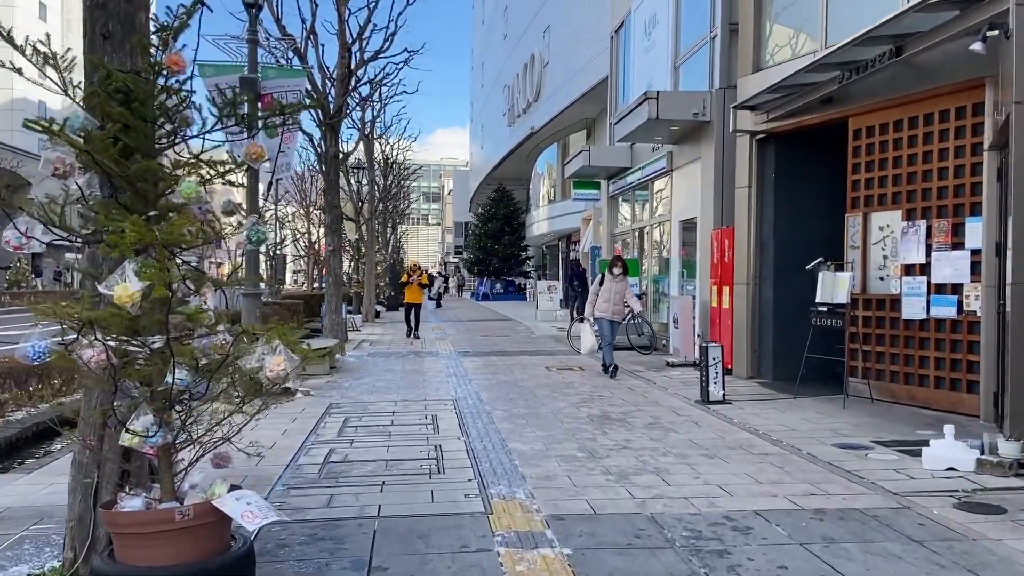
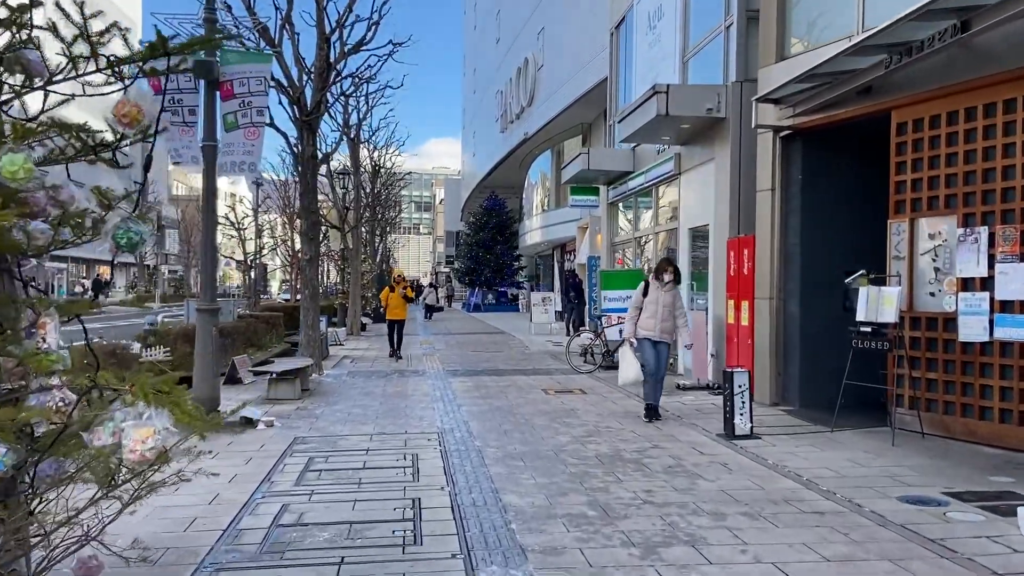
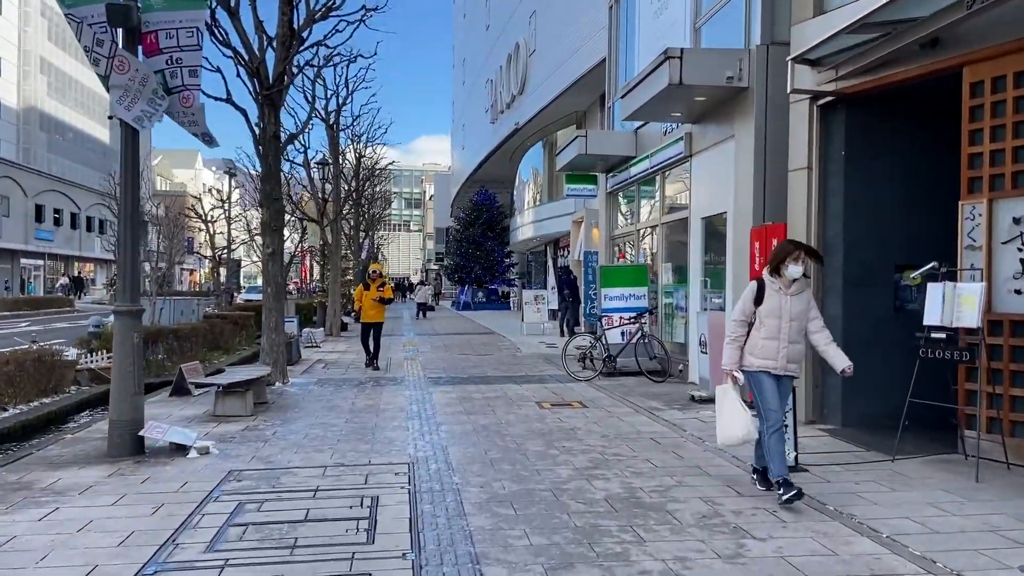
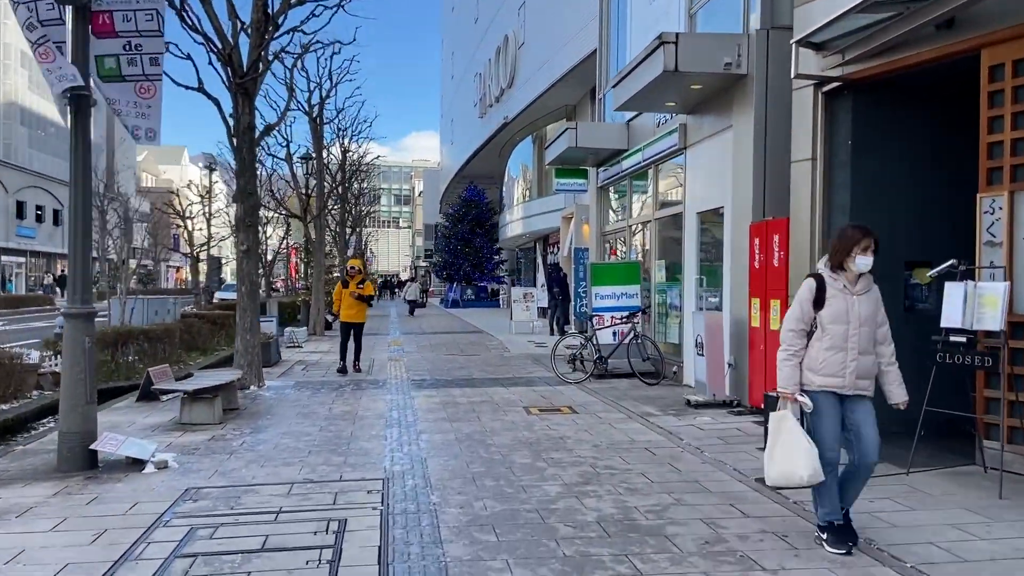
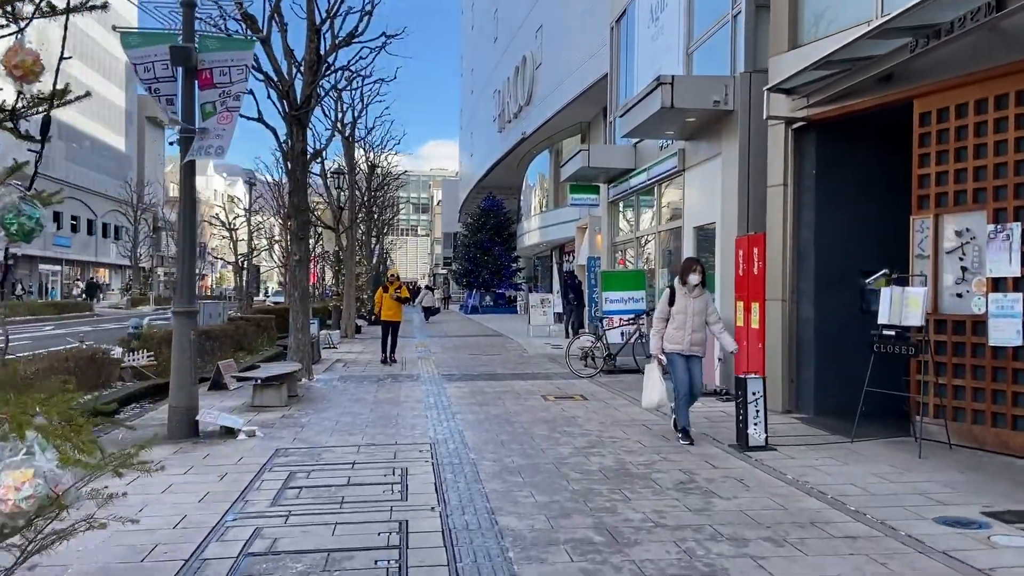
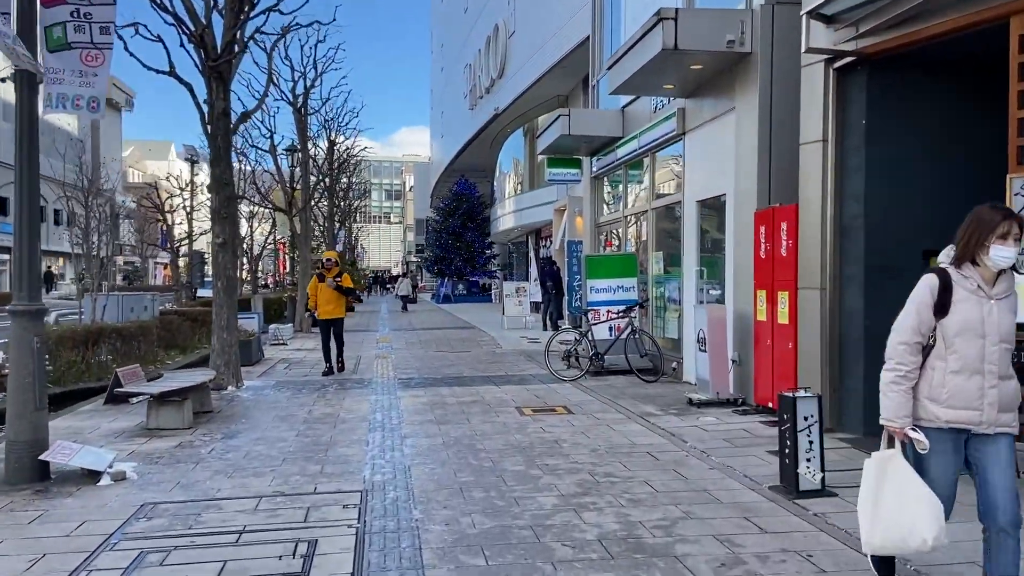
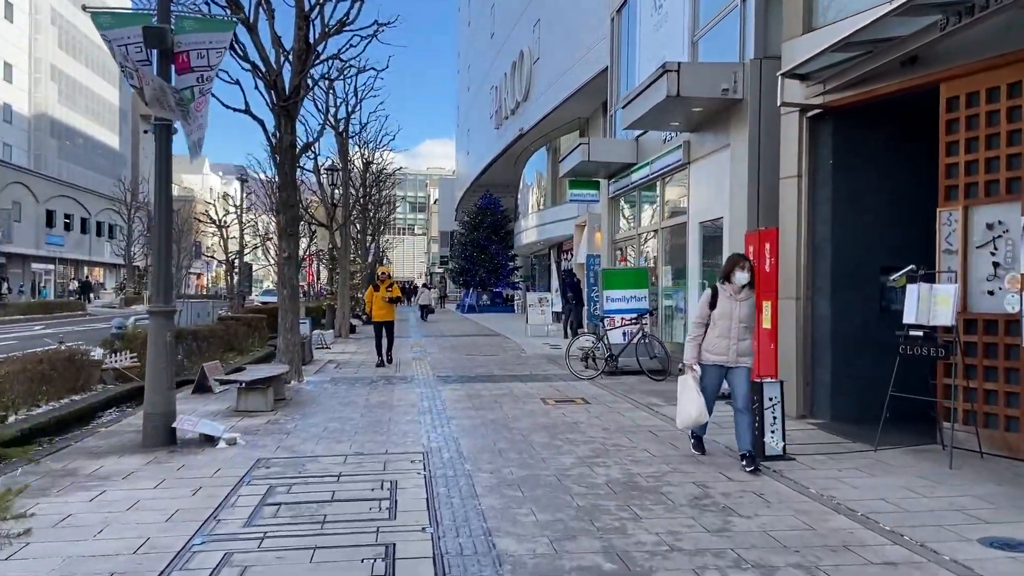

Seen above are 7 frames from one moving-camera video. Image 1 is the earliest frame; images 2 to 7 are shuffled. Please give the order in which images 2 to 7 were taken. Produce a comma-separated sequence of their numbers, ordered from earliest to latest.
2, 5, 7, 3, 4, 6
